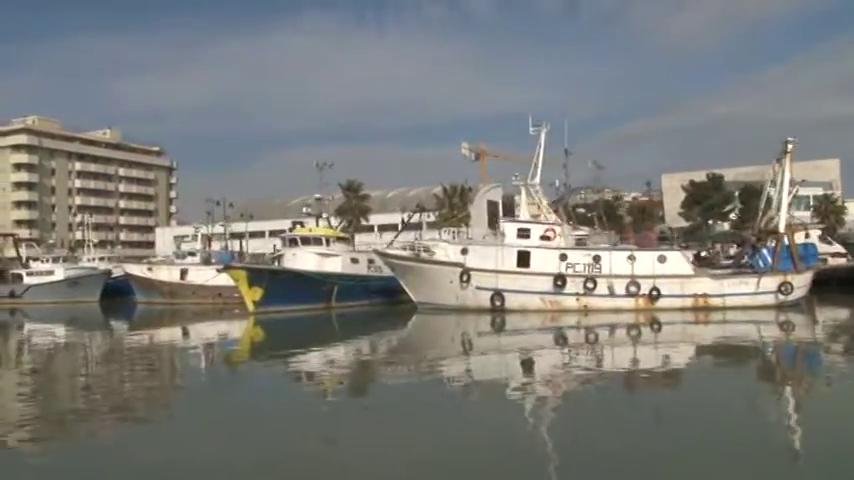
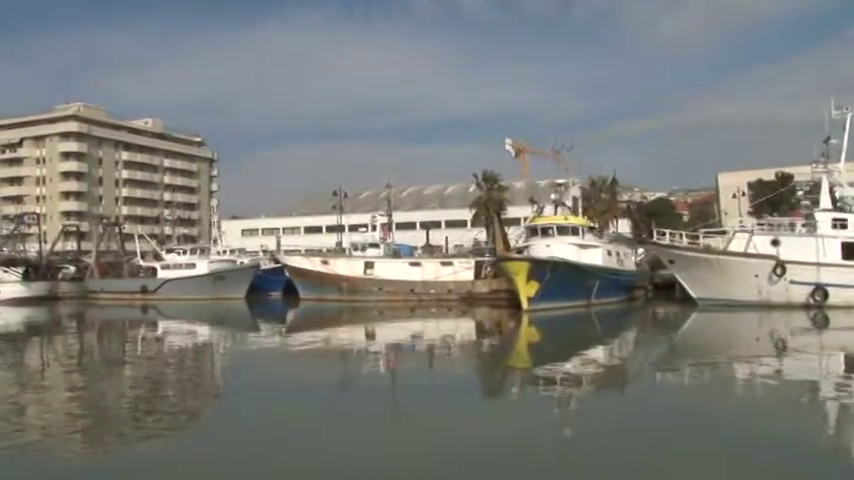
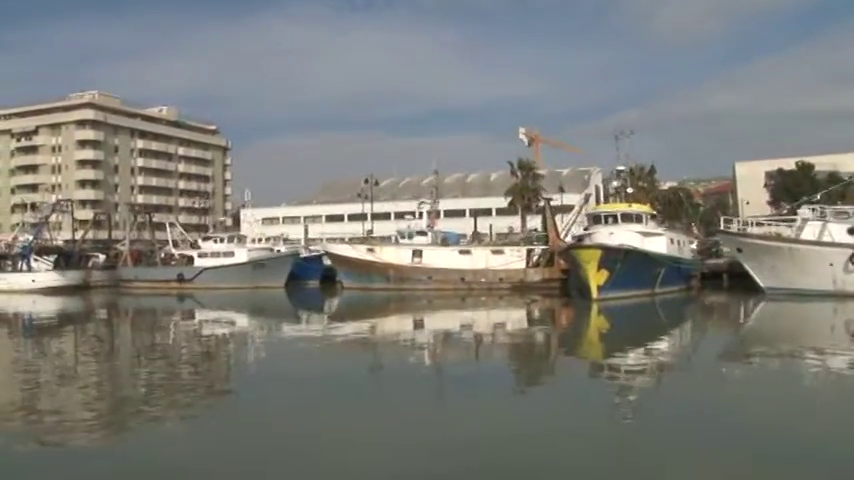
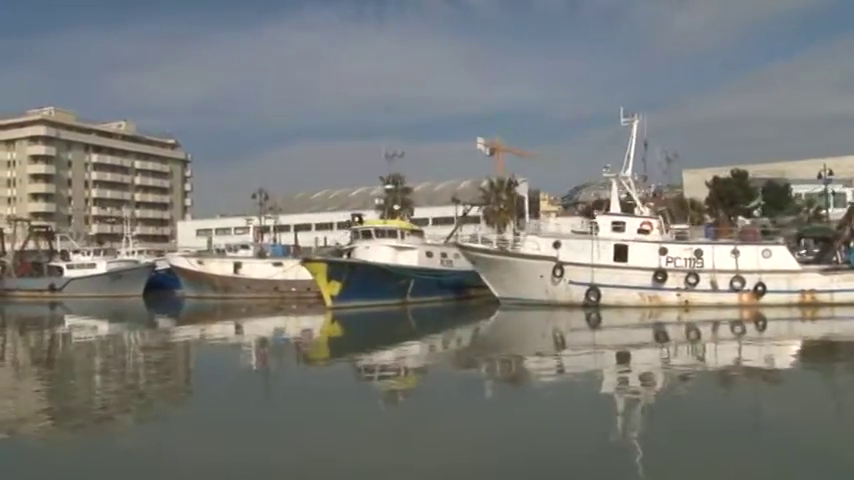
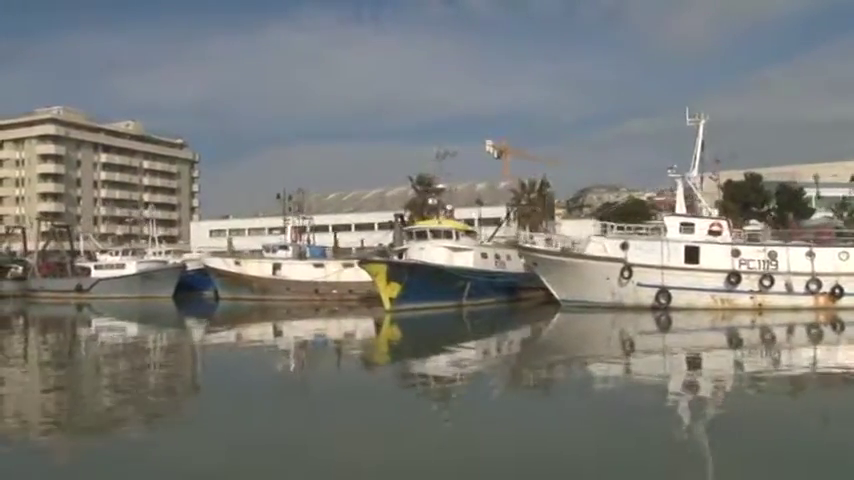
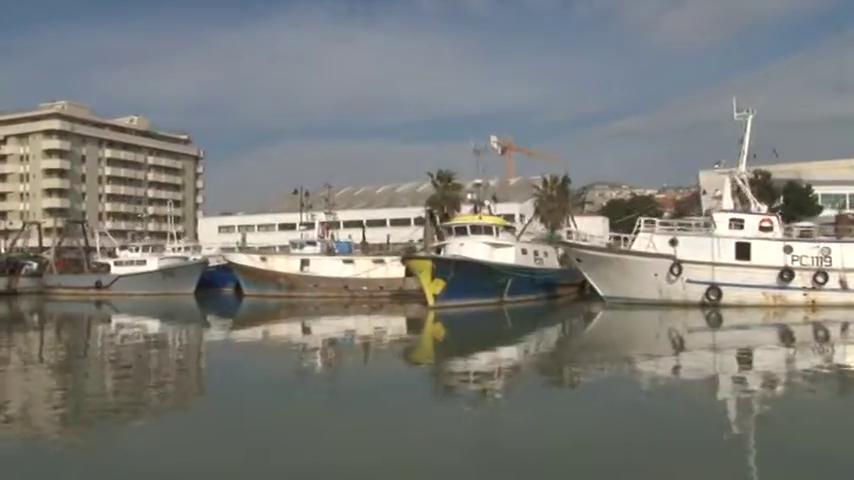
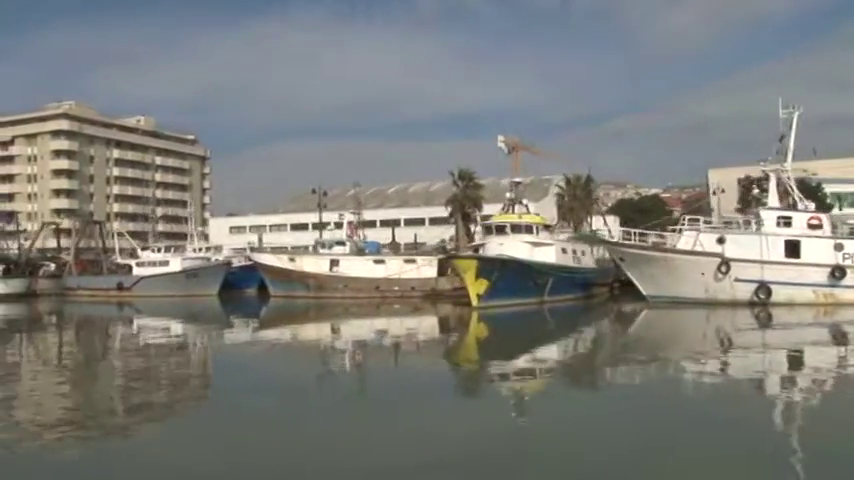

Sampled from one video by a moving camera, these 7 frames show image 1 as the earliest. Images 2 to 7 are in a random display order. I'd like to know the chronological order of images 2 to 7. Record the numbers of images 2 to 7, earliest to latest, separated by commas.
4, 5, 6, 7, 2, 3
